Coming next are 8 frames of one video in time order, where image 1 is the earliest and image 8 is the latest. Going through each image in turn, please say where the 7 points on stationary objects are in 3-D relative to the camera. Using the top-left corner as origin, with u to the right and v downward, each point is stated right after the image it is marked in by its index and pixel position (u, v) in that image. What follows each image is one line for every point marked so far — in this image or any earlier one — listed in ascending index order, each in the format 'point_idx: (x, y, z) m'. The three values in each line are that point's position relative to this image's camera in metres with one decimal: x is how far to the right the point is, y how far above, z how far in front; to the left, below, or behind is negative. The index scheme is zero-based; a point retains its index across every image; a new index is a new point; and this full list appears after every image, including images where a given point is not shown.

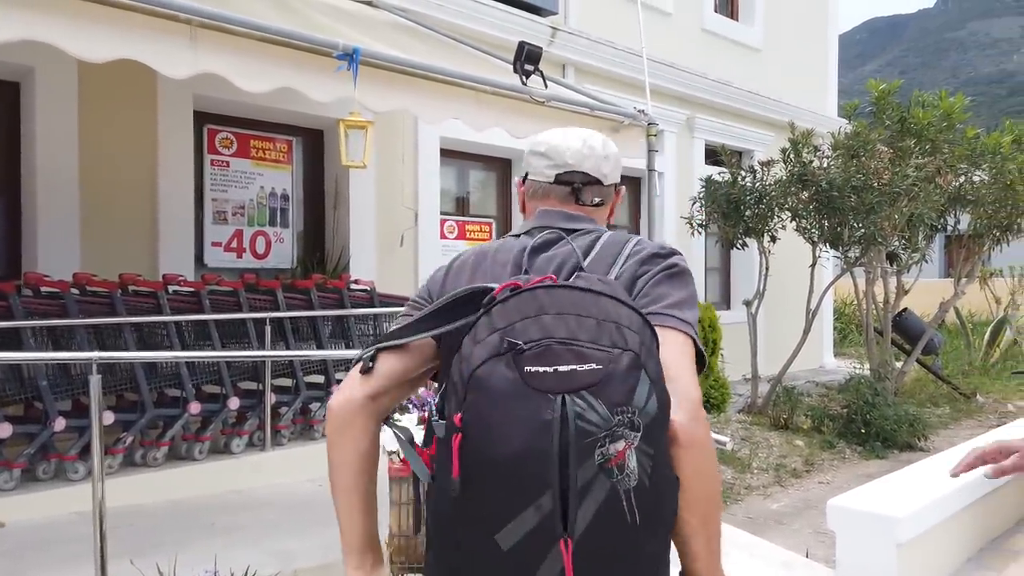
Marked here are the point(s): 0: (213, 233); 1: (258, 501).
0: (-2.7, +0.5, +6.7) m
1: (-1.6, -1.4, +4.7) m
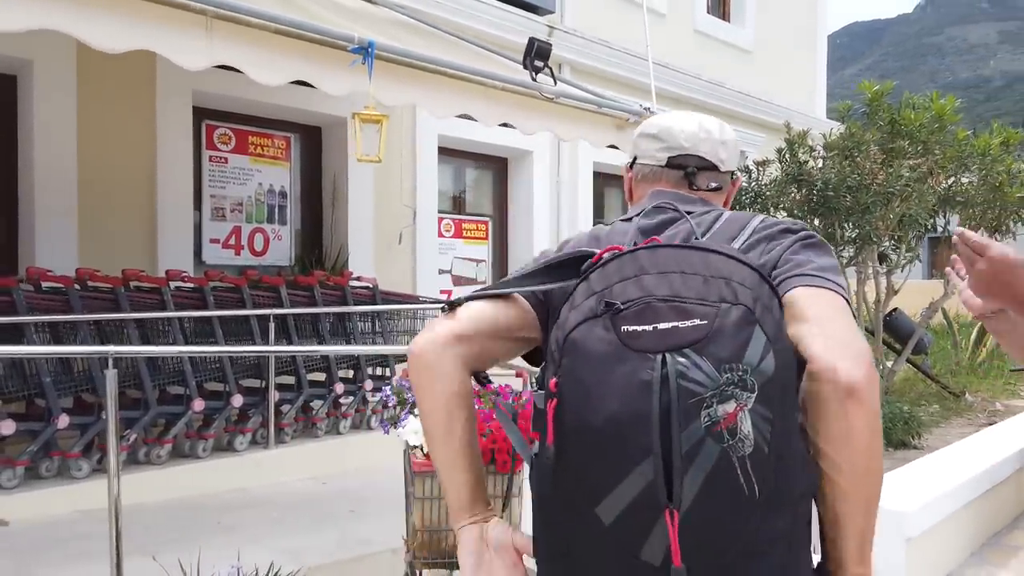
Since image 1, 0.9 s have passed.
0: (-2.7, +0.5, +6.6) m
1: (-1.6, -1.3, +4.7) m
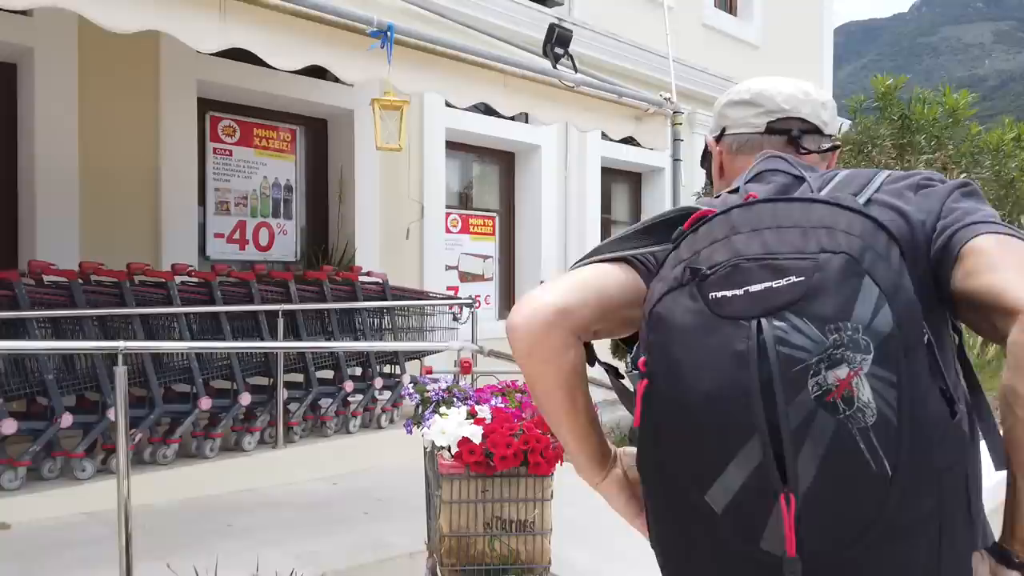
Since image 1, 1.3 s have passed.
0: (-2.6, +0.6, +6.4) m
1: (-1.5, -1.3, +4.5) m
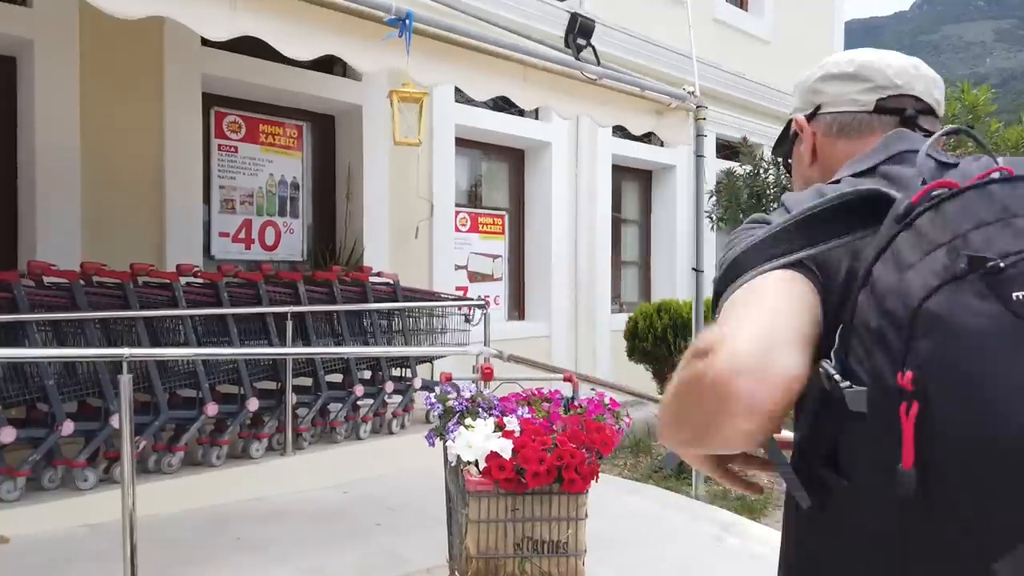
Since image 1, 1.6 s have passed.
0: (-2.4, +0.5, +6.3) m
1: (-1.4, -1.3, +4.4) m
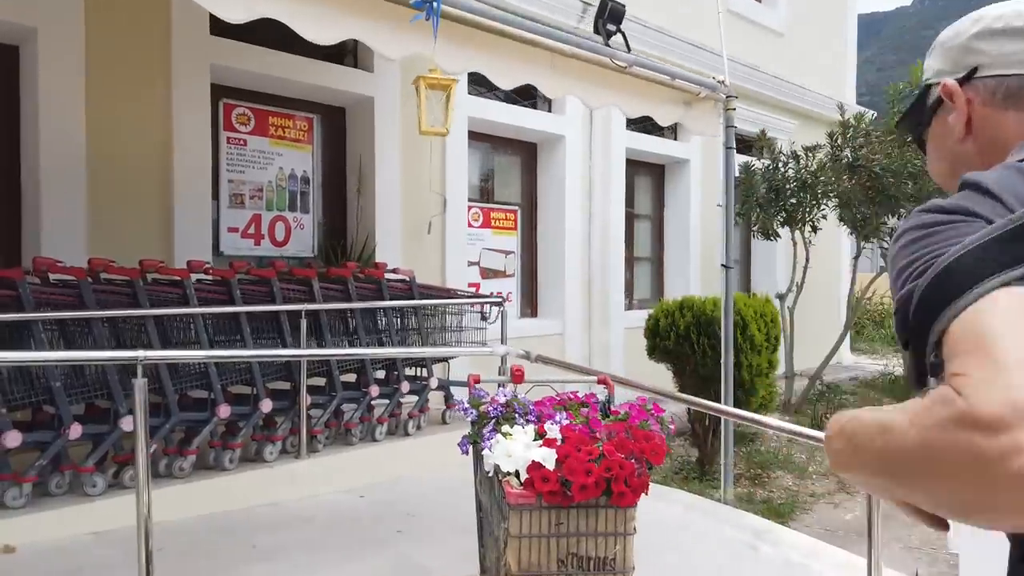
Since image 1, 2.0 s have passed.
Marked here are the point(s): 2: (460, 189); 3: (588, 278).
0: (-2.3, +0.6, +6.1) m
1: (-1.2, -1.3, +4.2) m
2: (-0.5, +1.0, +7.3) m
3: (+0.9, +0.1, +8.8) m
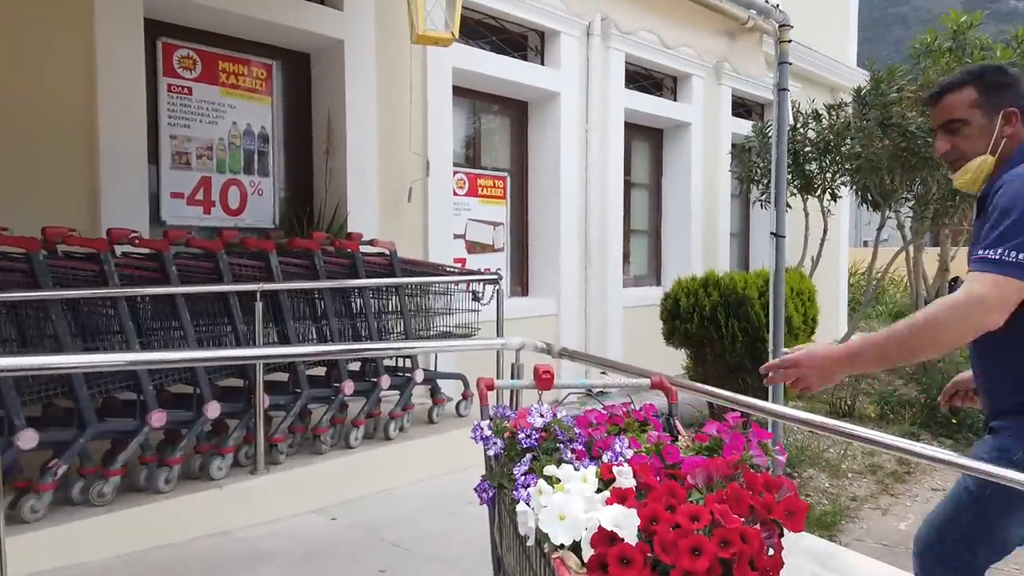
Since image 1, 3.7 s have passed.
0: (-2.3, +0.7, +5.1) m
1: (-1.2, -1.2, +3.3) m
2: (-0.6, +1.2, +6.4) m
3: (+0.8, +0.4, +8.0) m
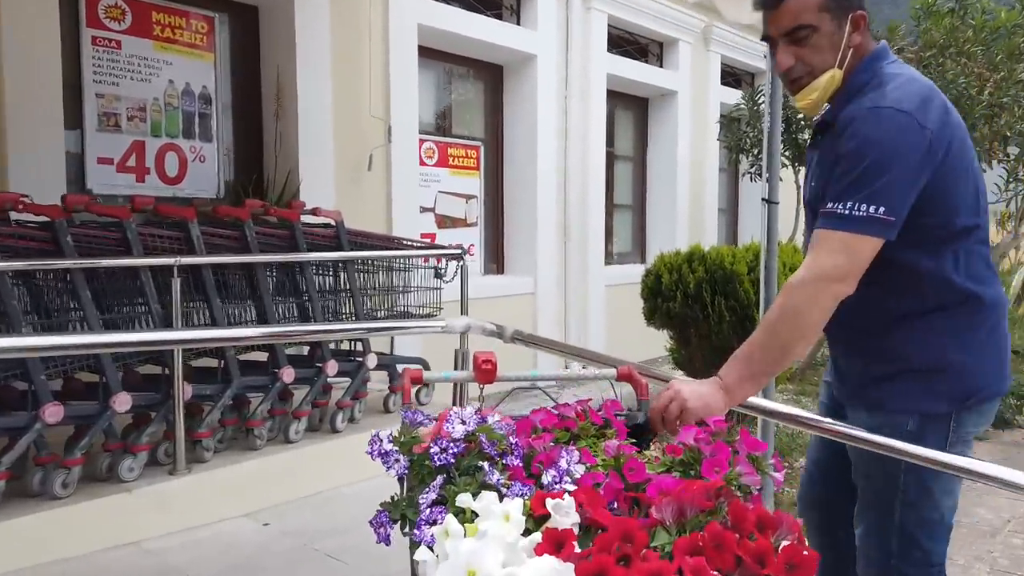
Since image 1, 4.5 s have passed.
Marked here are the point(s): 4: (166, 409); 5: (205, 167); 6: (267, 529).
0: (-2.5, +0.9, +4.6) m
1: (-1.4, -1.1, +2.9) m
2: (-0.8, +1.4, +5.9) m
3: (+0.5, +0.6, +7.5) m
4: (-1.6, -0.5, +3.3) m
5: (-2.1, +0.8, +5.2) m
6: (-1.1, -1.0, +3.2) m
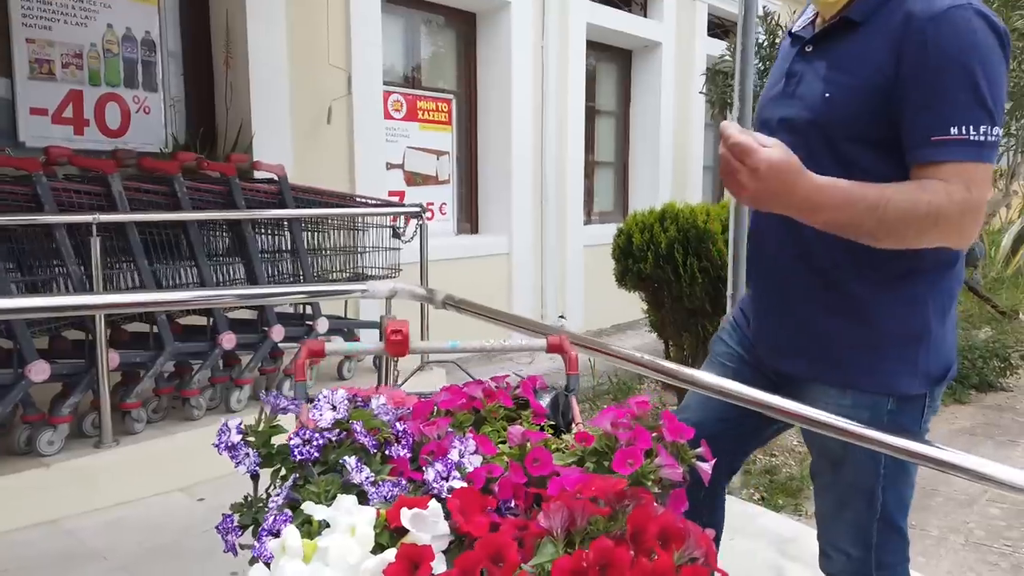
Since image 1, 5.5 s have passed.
0: (-2.8, +1.1, +4.3) m
1: (-1.6, -0.9, +2.7) m
2: (-1.0, +1.7, +5.5) m
3: (+0.3, +1.0, +7.2) m
4: (-1.8, -0.4, +3.1) m
5: (-2.3, +1.1, +4.8) m
6: (-1.3, -0.9, +3.1) m
